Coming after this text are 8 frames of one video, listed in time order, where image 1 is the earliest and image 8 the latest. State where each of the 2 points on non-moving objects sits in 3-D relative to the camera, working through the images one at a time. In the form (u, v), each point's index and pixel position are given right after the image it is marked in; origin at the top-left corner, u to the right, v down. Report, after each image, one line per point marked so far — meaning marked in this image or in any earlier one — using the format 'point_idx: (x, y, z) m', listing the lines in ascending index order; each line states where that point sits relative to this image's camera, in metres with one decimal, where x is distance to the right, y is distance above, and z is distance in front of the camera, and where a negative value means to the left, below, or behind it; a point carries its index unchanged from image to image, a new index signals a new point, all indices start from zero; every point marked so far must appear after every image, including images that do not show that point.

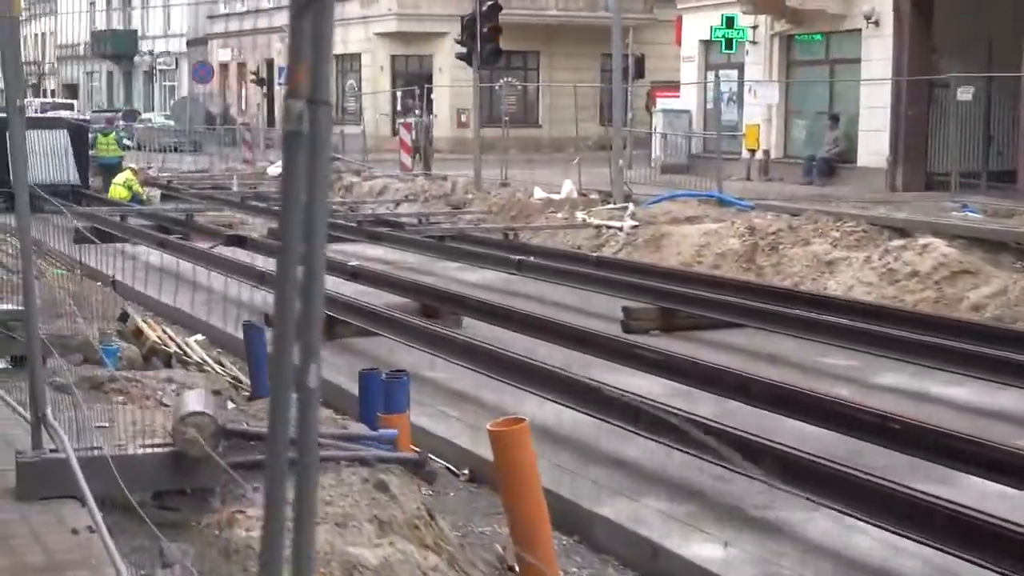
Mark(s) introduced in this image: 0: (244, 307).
0: (-2.2, -0.2, +12.3) m
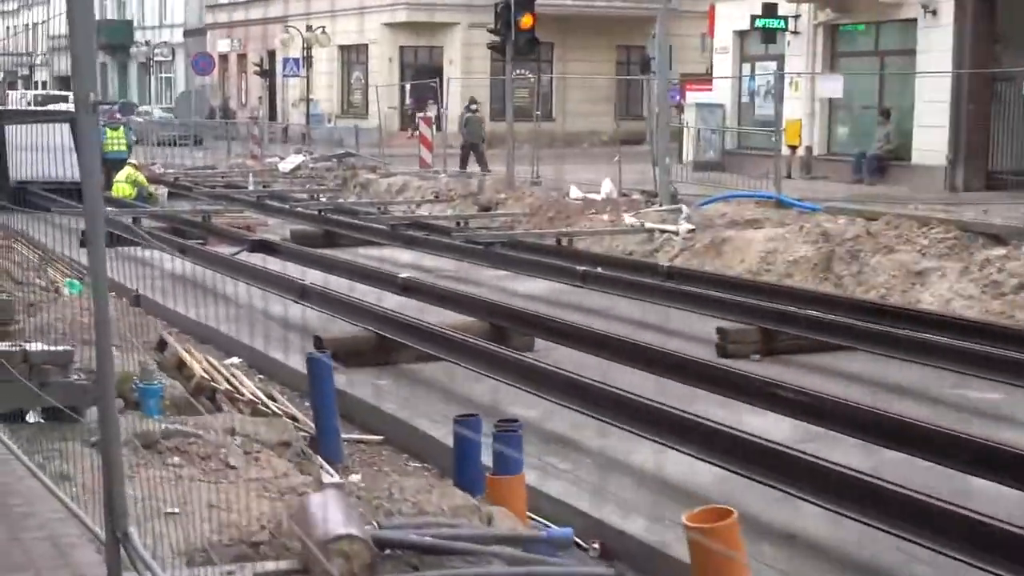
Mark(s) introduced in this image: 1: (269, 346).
0: (-1.7, -0.3, +11.0) m
1: (-1.6, -0.4, +10.3) m
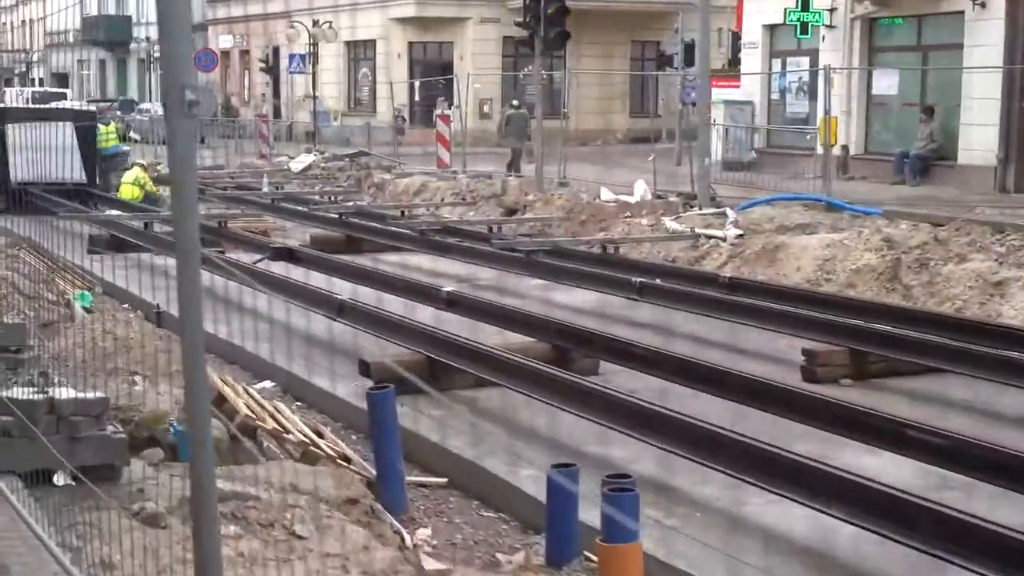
0: (-1.3, -0.4, +10.1) m
1: (-1.3, -0.5, +9.3) m
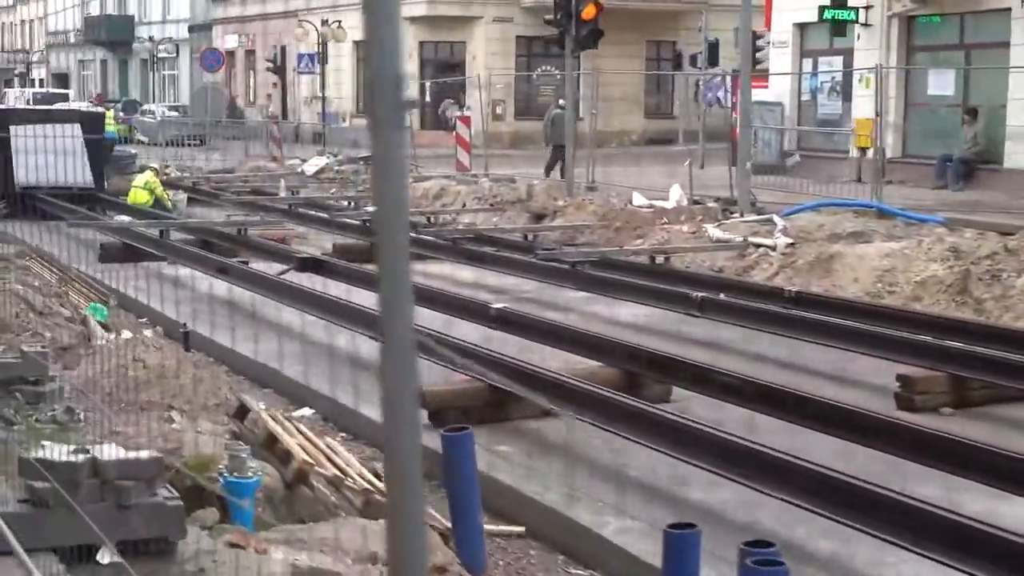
0: (-0.9, -0.5, +9.3) m
1: (-0.9, -0.6, +8.5) m
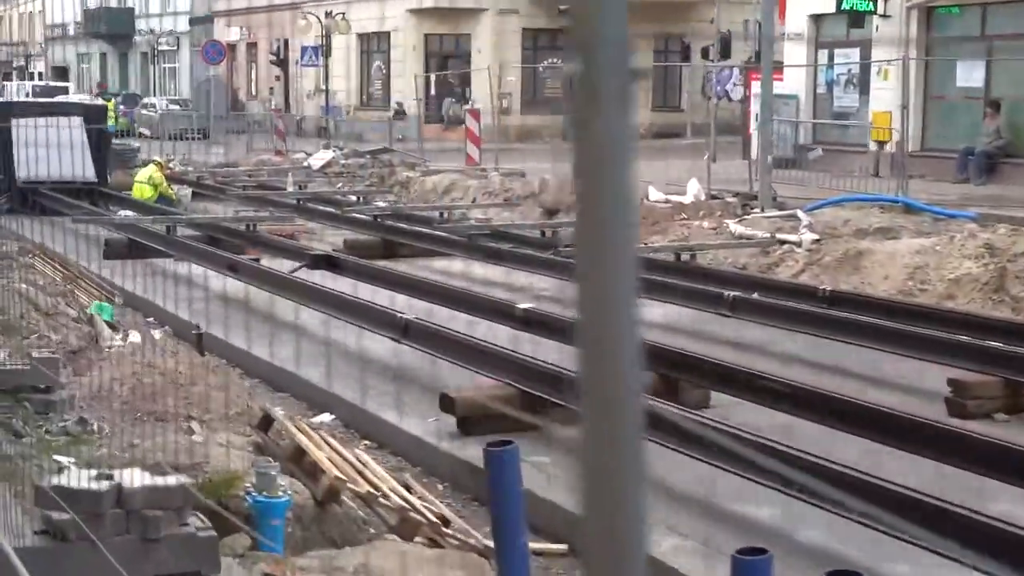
0: (-0.8, -0.5, +8.9) m
1: (-0.8, -0.6, +8.1) m
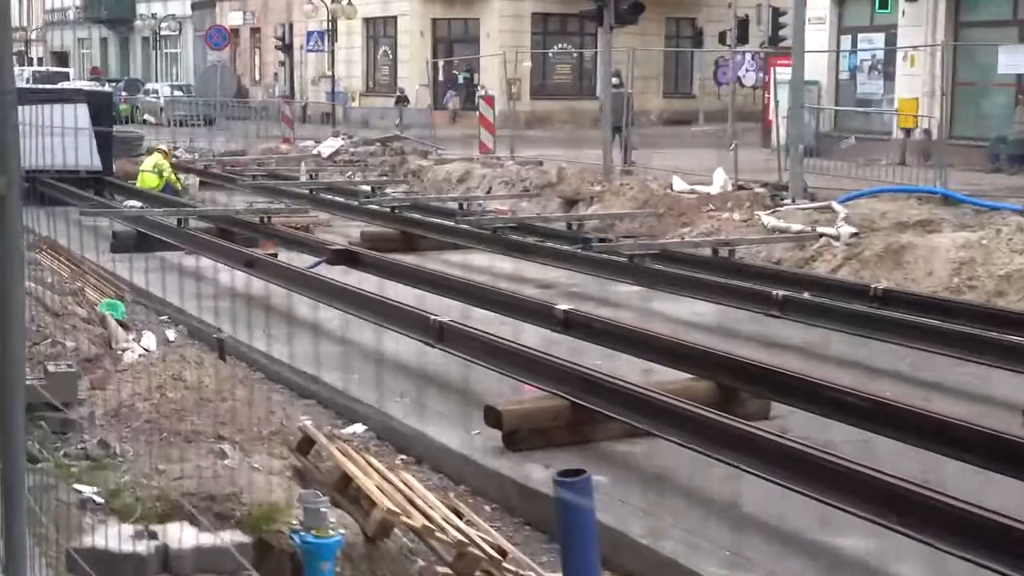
0: (-0.6, -0.5, +8.3) m
1: (-0.5, -0.6, +7.6) m
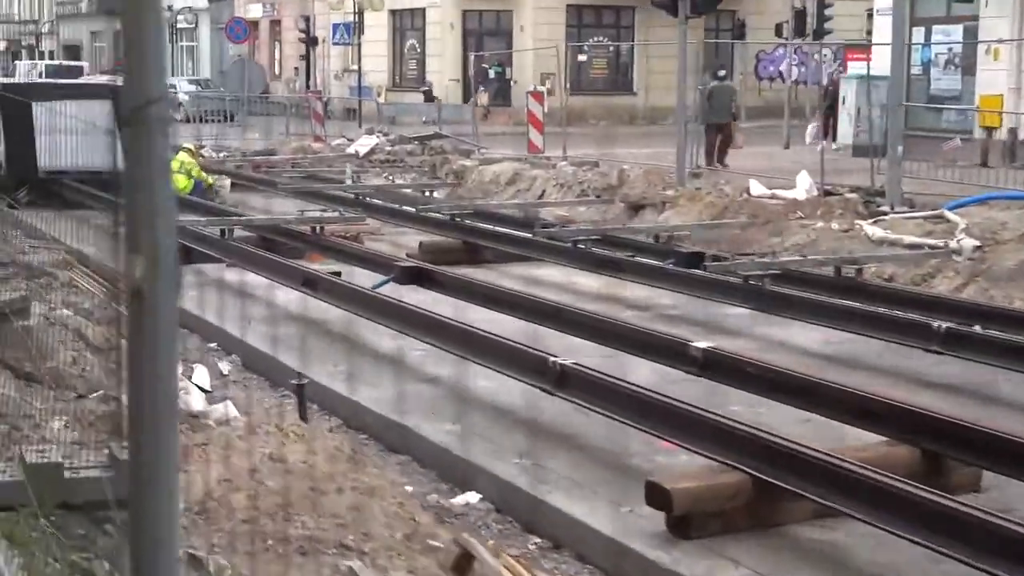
0: (+0.1, -0.7, +7.0) m
1: (+0.1, -0.8, +6.3) m
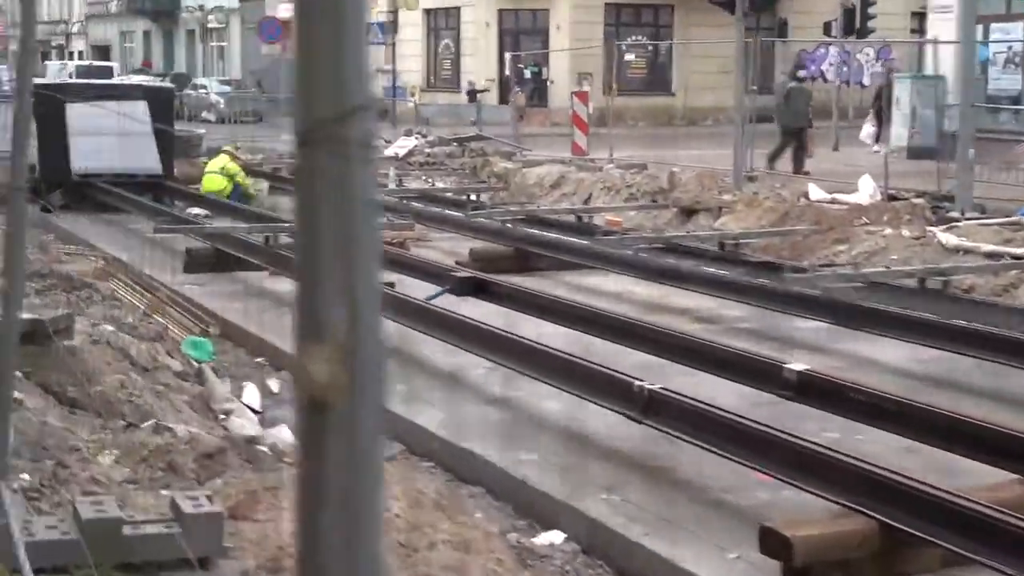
0: (+0.4, -0.7, +6.5) m
1: (+0.4, -0.9, +5.7) m
